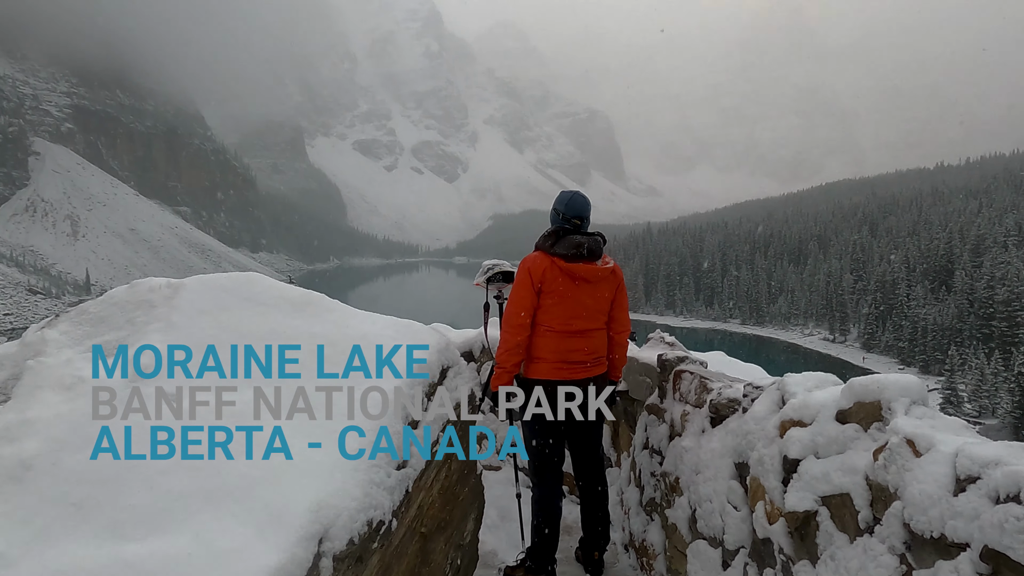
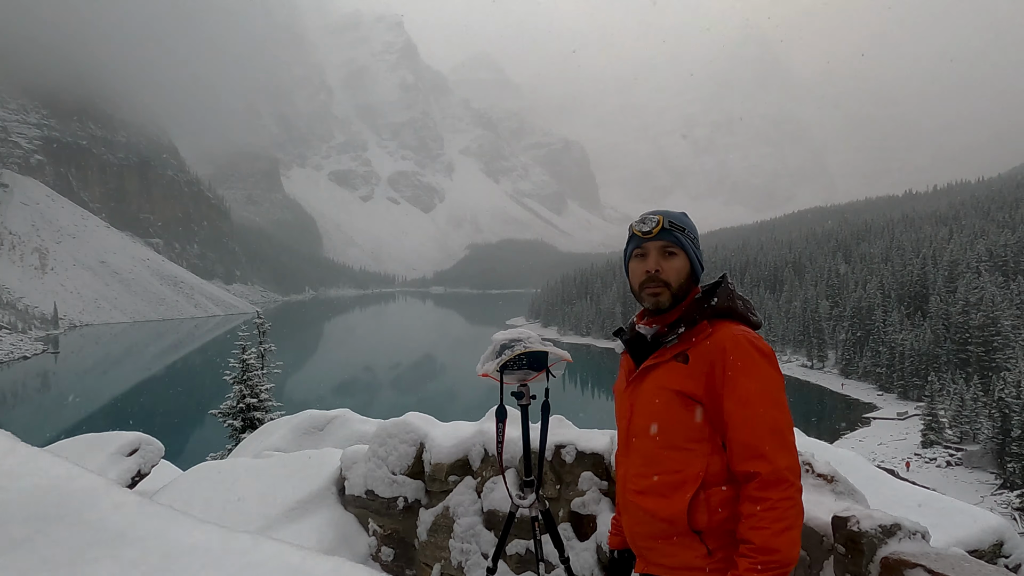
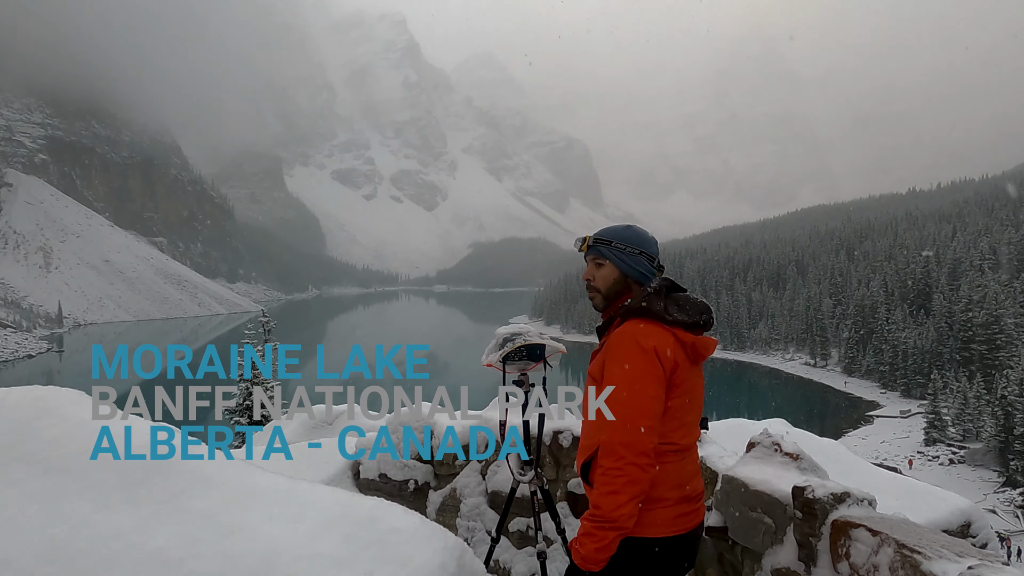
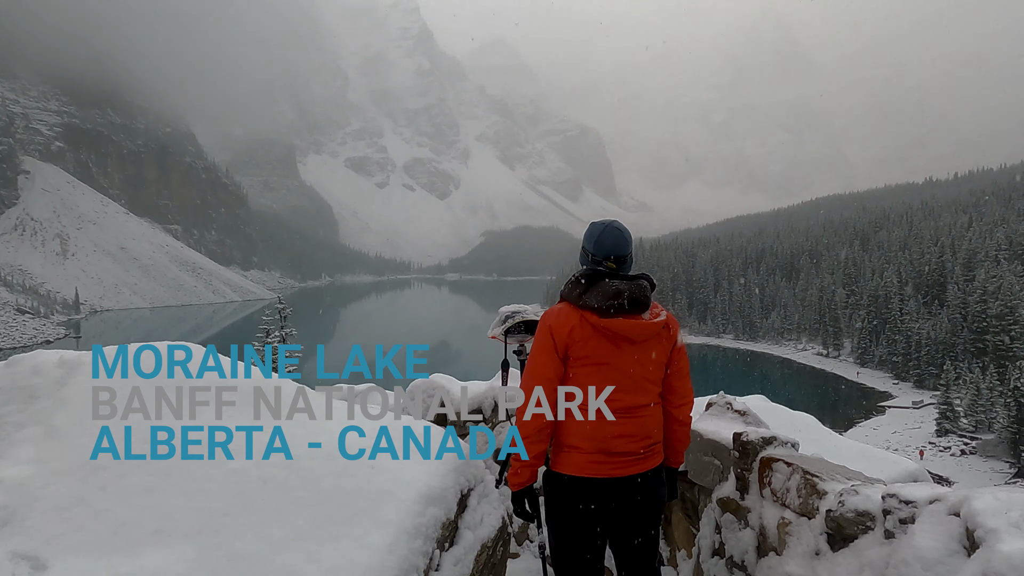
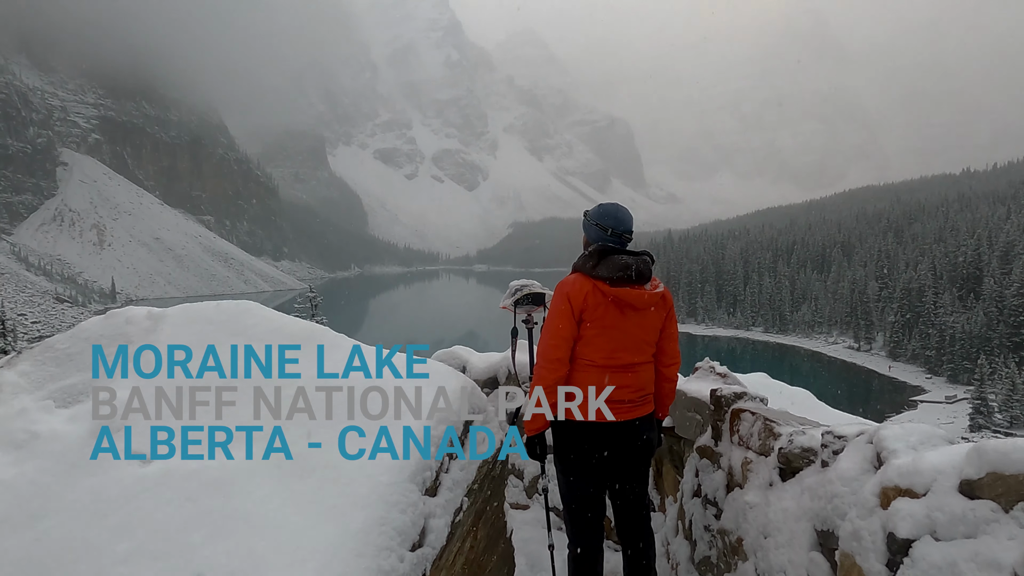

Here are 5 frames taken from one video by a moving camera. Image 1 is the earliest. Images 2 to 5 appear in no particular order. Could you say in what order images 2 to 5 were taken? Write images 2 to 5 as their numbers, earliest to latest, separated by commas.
5, 4, 3, 2
